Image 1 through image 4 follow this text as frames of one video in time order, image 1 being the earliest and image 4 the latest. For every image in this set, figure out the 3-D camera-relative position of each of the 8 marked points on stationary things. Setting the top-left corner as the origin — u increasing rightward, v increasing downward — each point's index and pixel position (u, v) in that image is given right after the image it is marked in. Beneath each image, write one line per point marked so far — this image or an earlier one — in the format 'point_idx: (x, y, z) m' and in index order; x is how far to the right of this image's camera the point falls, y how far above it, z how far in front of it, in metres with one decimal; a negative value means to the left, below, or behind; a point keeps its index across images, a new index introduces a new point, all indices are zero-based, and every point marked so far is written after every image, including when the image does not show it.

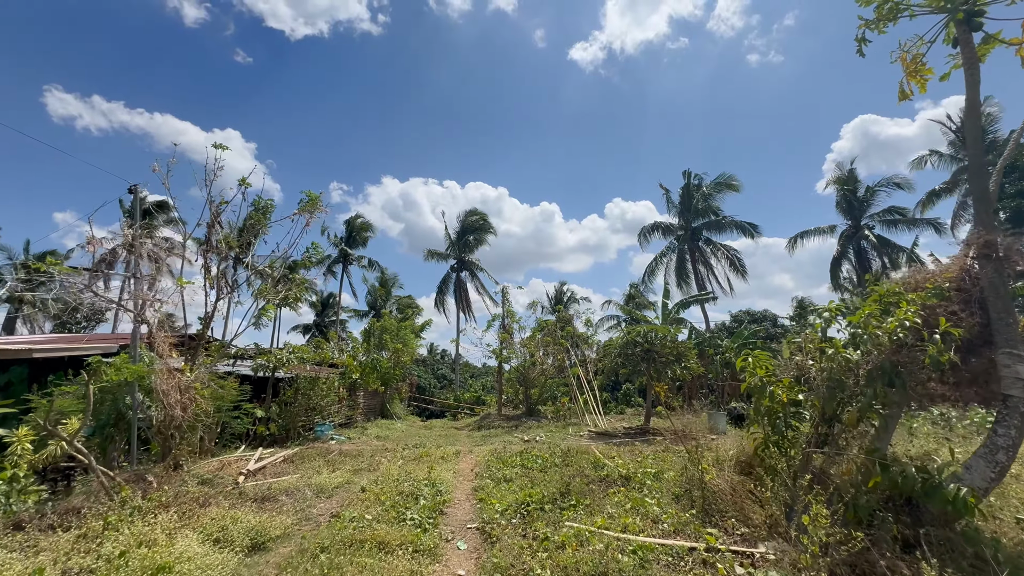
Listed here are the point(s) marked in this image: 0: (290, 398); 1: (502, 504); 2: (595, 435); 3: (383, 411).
0: (-6.3, -3.1, +12.6) m
1: (-0.1, -2.8, +5.9) m
2: (+2.5, -4.6, +13.8) m
3: (-5.6, -5.3, +19.3) m
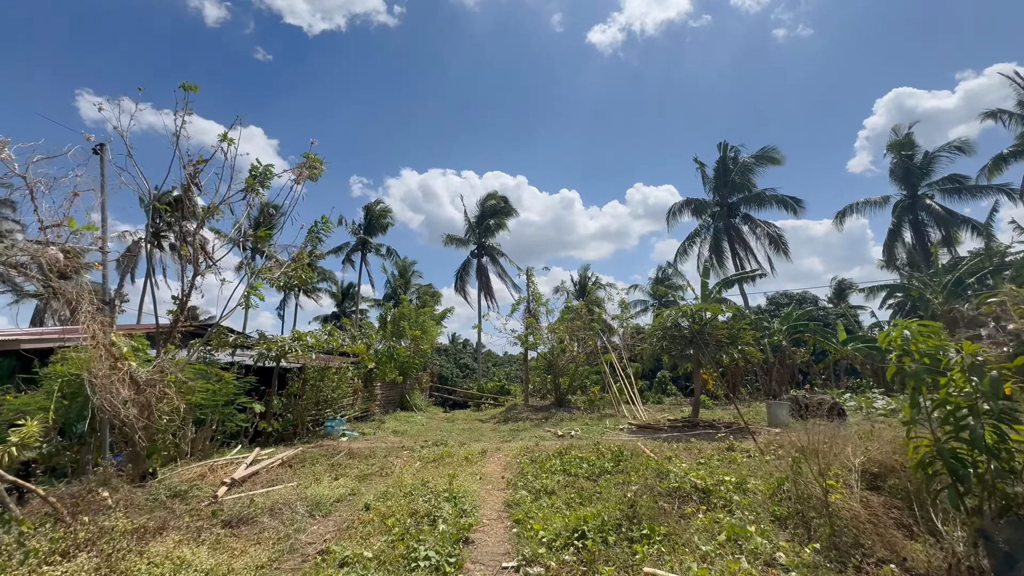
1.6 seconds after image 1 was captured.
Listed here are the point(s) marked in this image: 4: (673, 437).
0: (-5.5, -2.6, +11.4) m
1: (+0.4, -2.4, +4.4) m
2: (+3.4, -3.9, +12.3) m
3: (-4.5, -4.7, +18.1) m
4: (+3.8, -3.6, +10.6) m
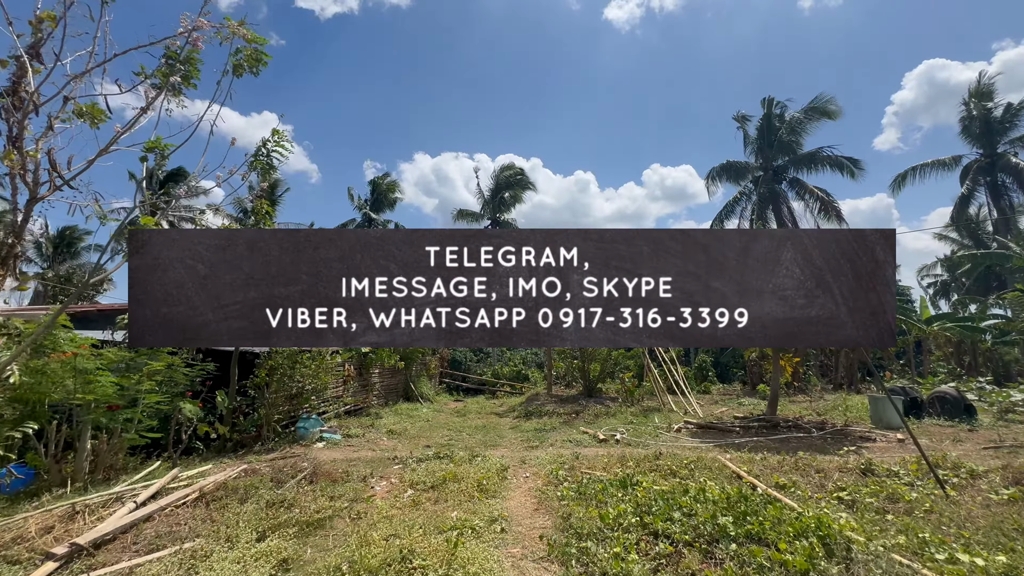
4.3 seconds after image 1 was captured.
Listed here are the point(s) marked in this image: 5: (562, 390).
0: (-4.9, -1.8, +8.8) m
1: (+0.7, -1.9, +1.7) m
2: (+4.0, -3.0, +9.5) m
3: (-3.7, -3.6, +15.7) m
4: (+4.3, -2.8, +7.8) m
5: (+2.0, -4.2, +18.1) m
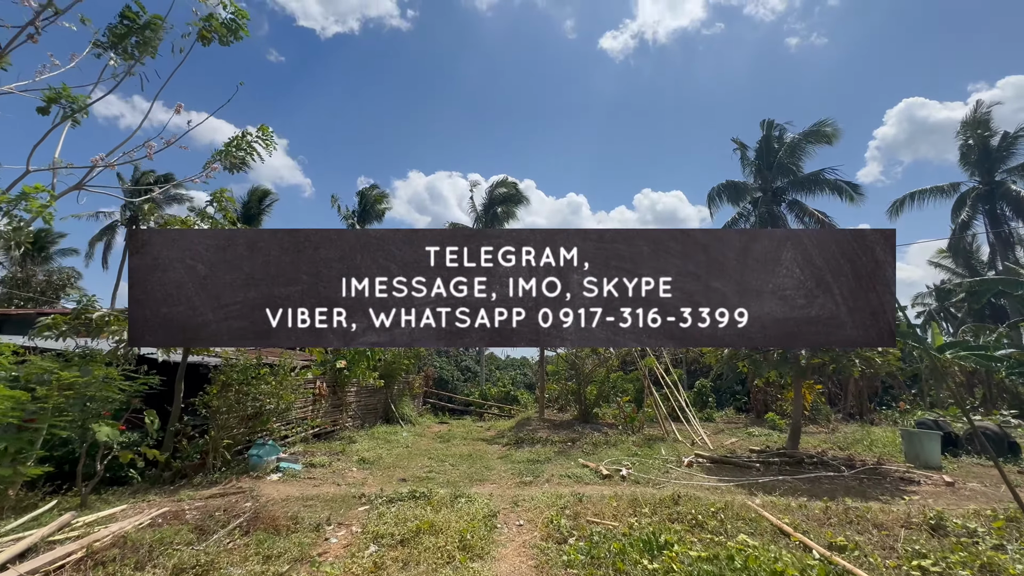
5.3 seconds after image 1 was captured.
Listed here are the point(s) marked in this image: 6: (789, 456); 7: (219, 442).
0: (-5.1, -1.9, +7.6) m
1: (+0.7, -1.7, +0.6) m
2: (+3.8, -3.3, +8.4) m
3: (-4.0, -4.0, +14.3) m
4: (+4.2, -3.0, +6.7) m
5: (+1.6, -4.8, +16.9) m
6: (+5.5, -3.3, +8.9) m
7: (-4.9, -2.6, +7.5) m
